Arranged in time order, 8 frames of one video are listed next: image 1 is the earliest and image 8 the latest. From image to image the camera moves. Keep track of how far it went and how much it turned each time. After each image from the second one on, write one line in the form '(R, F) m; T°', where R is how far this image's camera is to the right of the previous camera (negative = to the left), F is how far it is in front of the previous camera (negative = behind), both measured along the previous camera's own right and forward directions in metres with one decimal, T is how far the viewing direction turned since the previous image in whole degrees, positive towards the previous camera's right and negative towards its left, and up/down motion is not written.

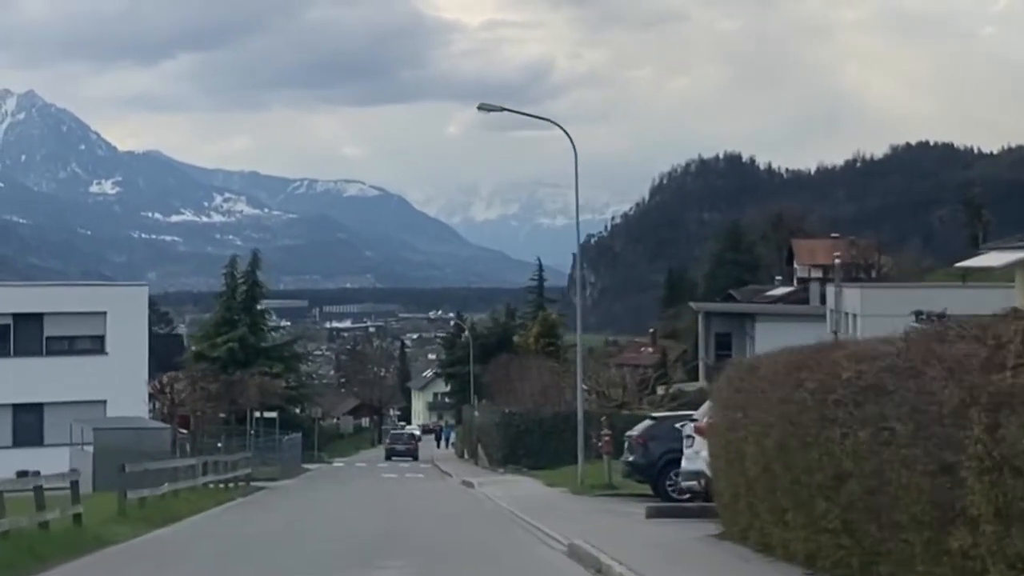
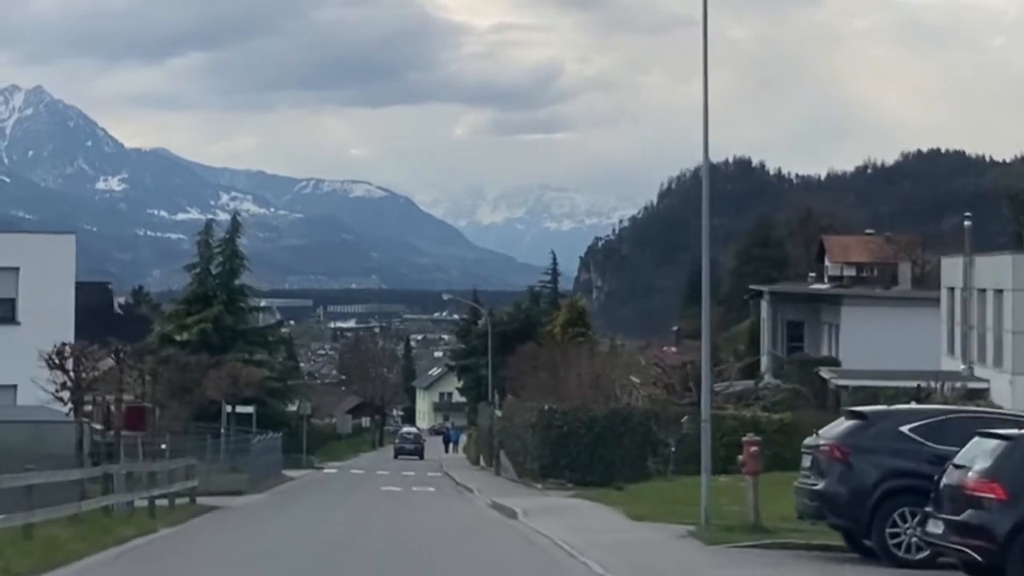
(-0.9, +9.0) m; 0°
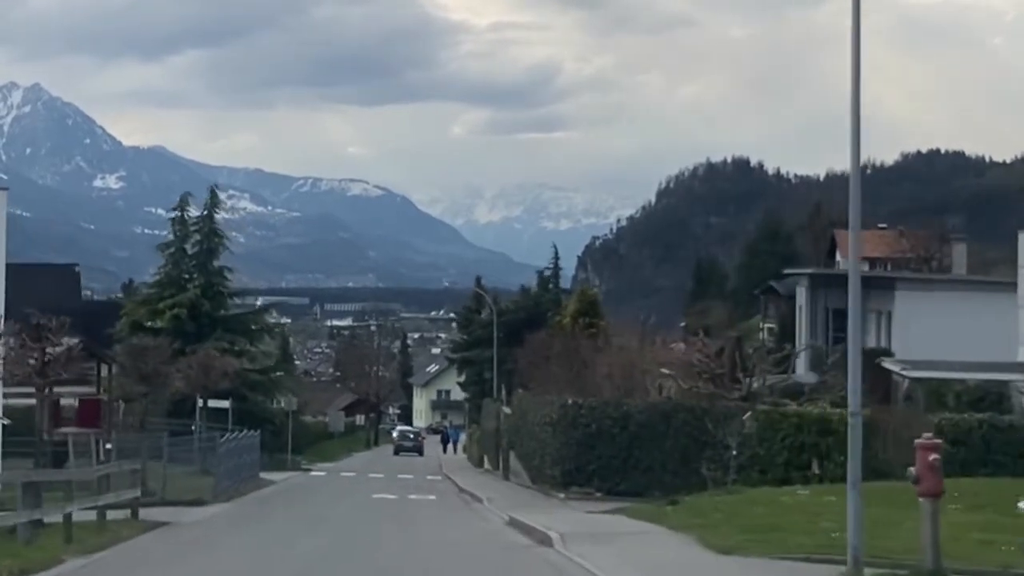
(-0.4, +4.7) m; 0°
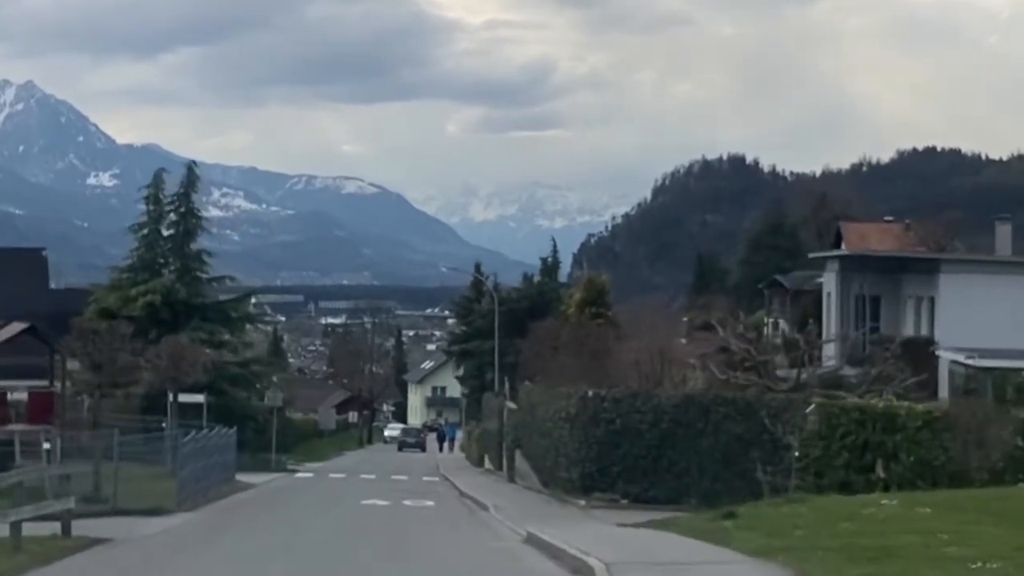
(-0.3, +3.4) m; 0°
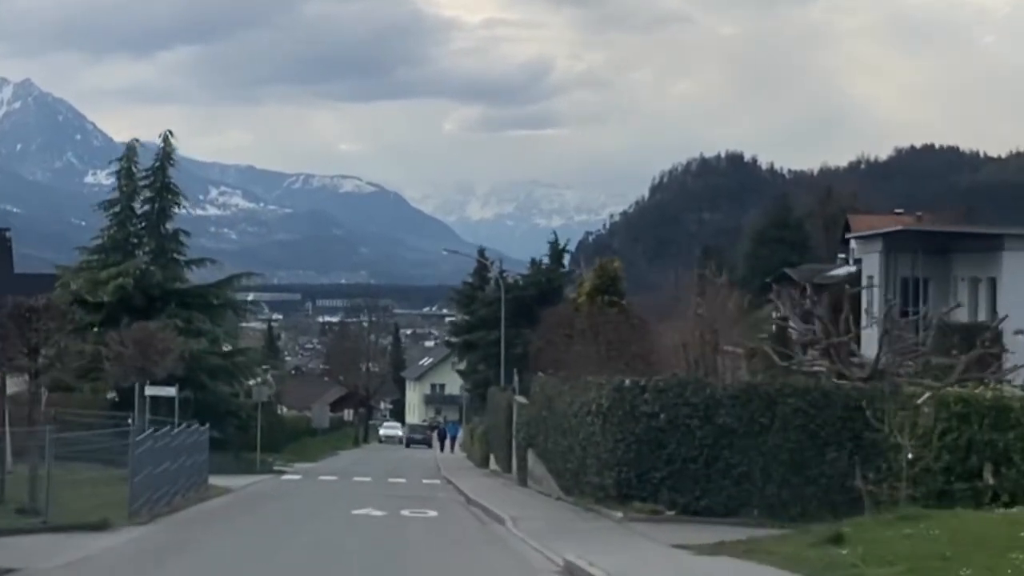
(-0.3, +3.6) m; 0°
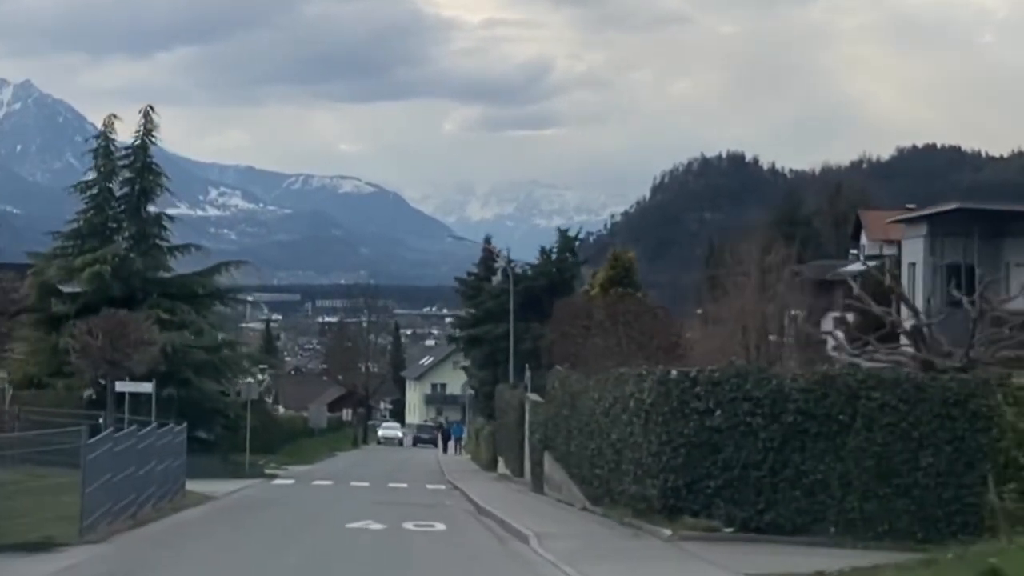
(-0.3, +2.8) m; 0°
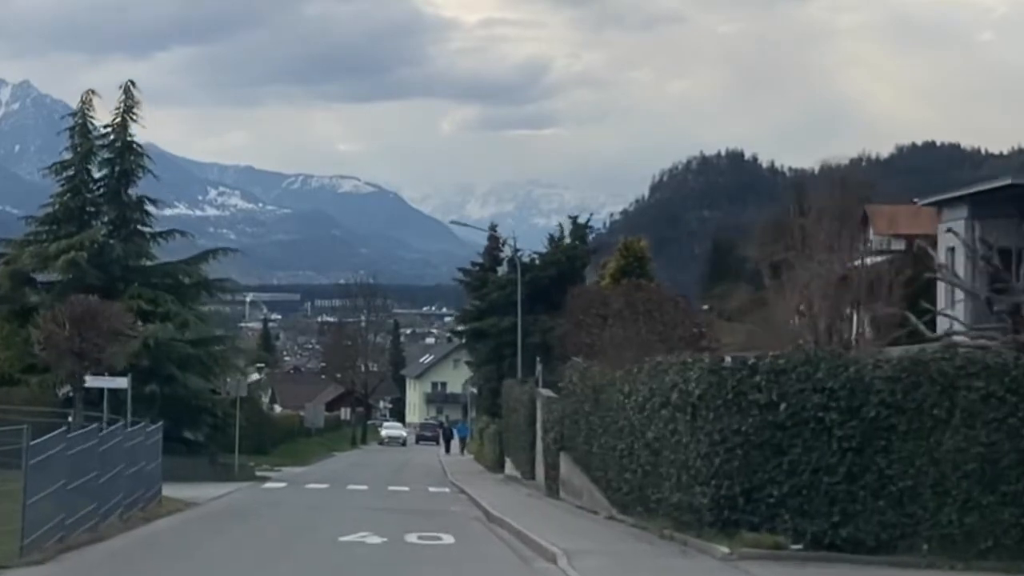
(-0.2, +2.3) m; 0°
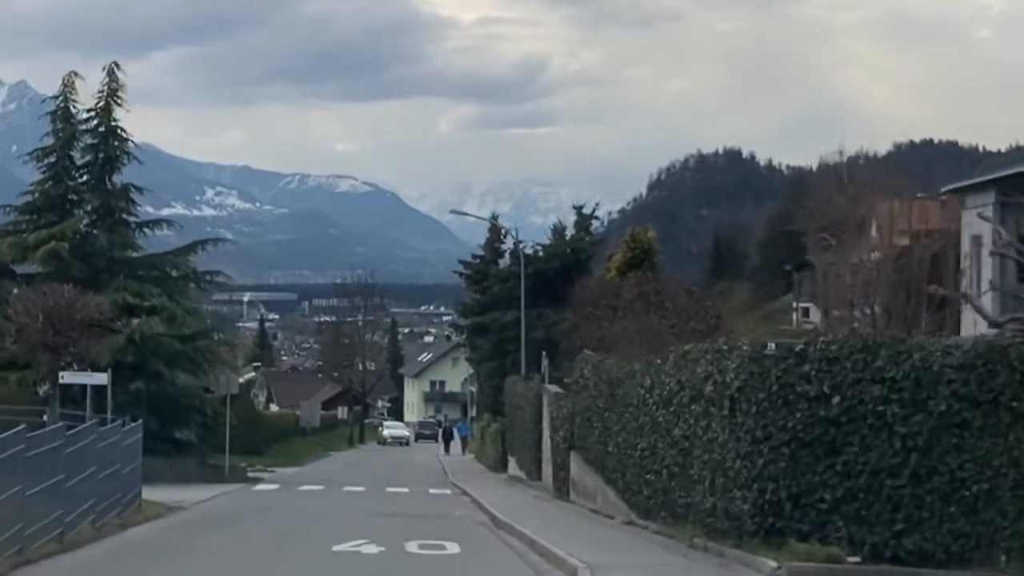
(-0.2, +1.4) m; 0°
